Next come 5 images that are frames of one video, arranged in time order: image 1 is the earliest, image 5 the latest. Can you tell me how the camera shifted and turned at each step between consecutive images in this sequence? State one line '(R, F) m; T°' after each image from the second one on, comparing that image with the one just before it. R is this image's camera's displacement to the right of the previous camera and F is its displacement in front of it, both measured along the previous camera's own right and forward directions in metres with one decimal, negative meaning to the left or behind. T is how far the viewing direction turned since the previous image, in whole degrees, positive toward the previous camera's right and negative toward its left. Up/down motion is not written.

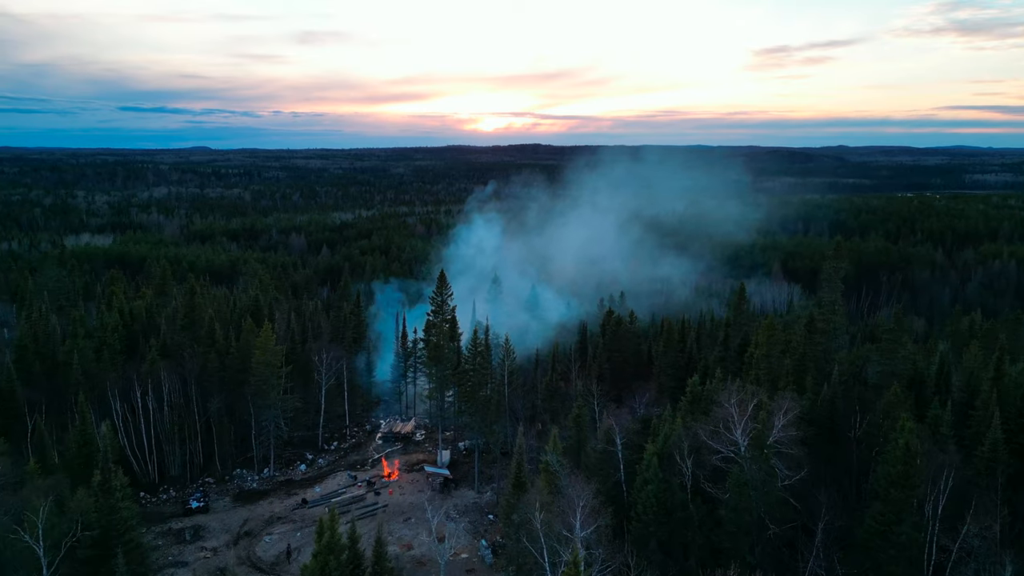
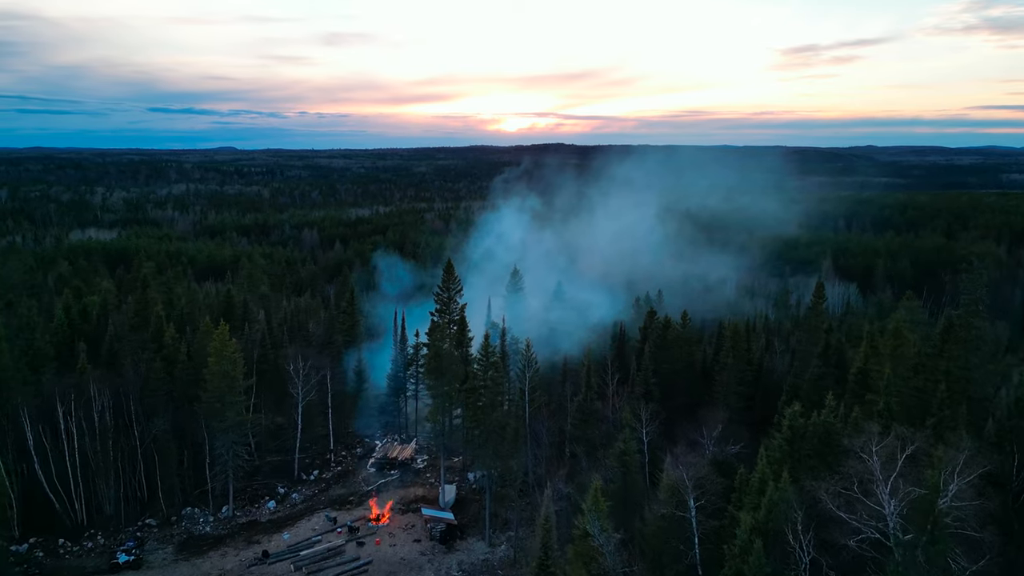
(0.0, +11.3) m; -2°
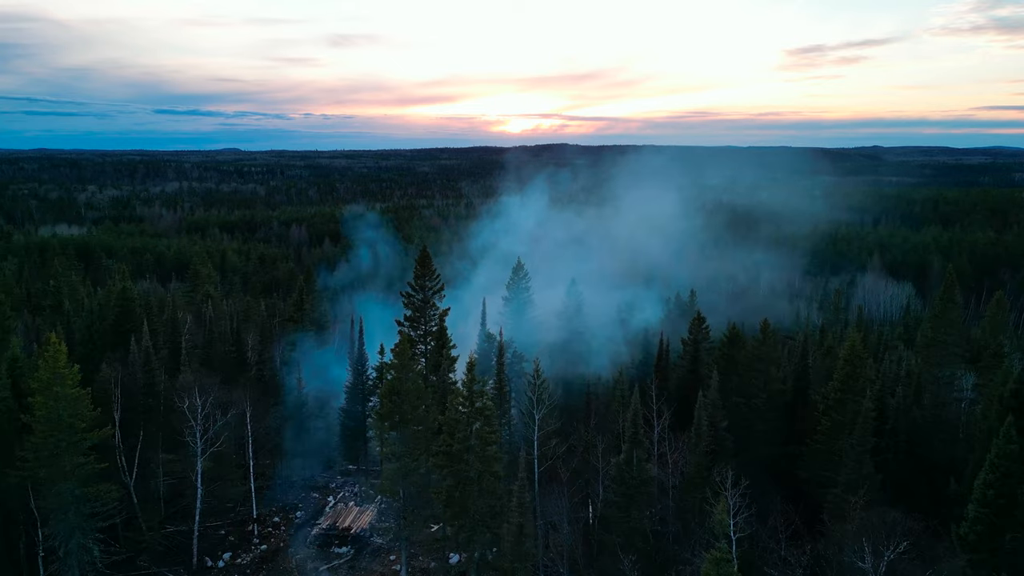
(+0.1, +14.7) m; 0°
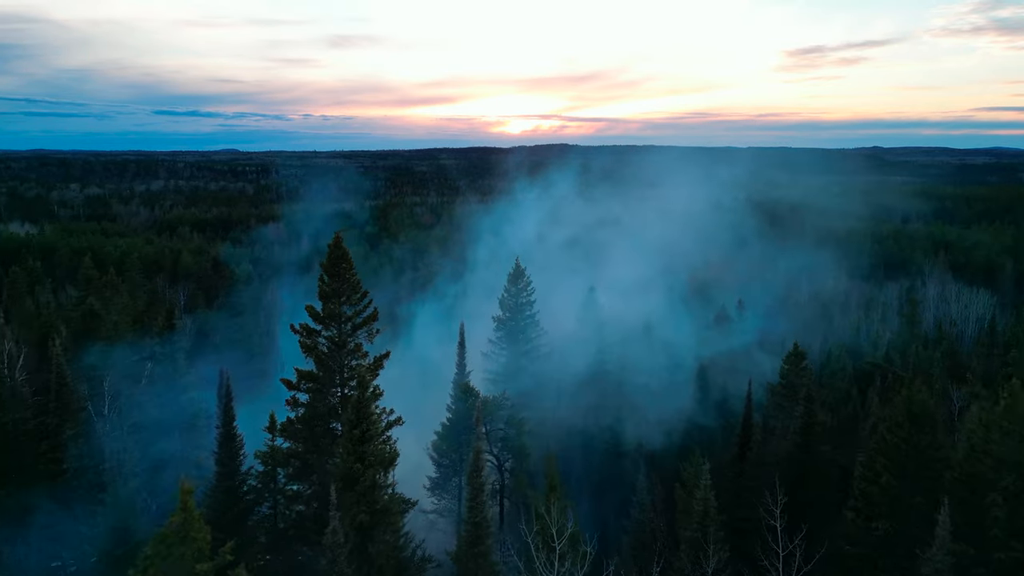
(+0.2, +16.4) m; 0°
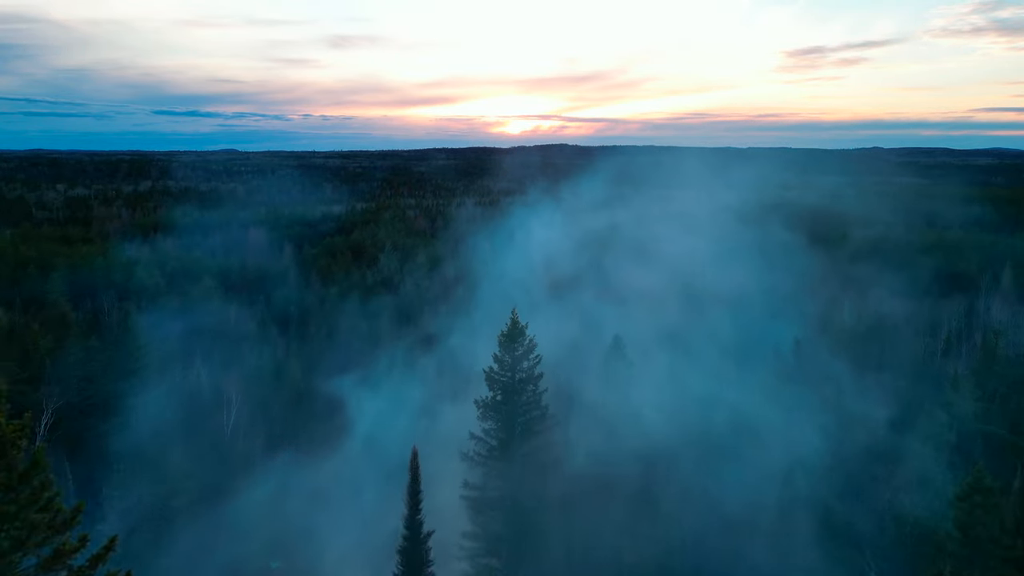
(+0.2, +12.0) m; 0°
